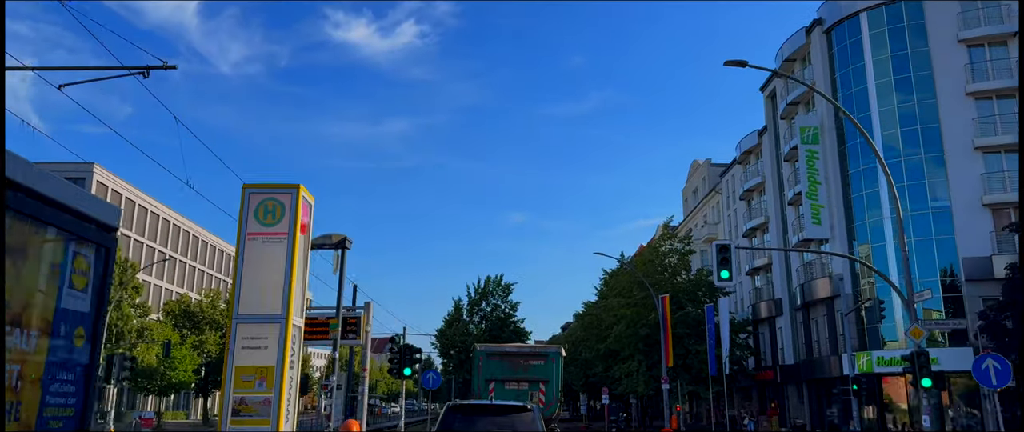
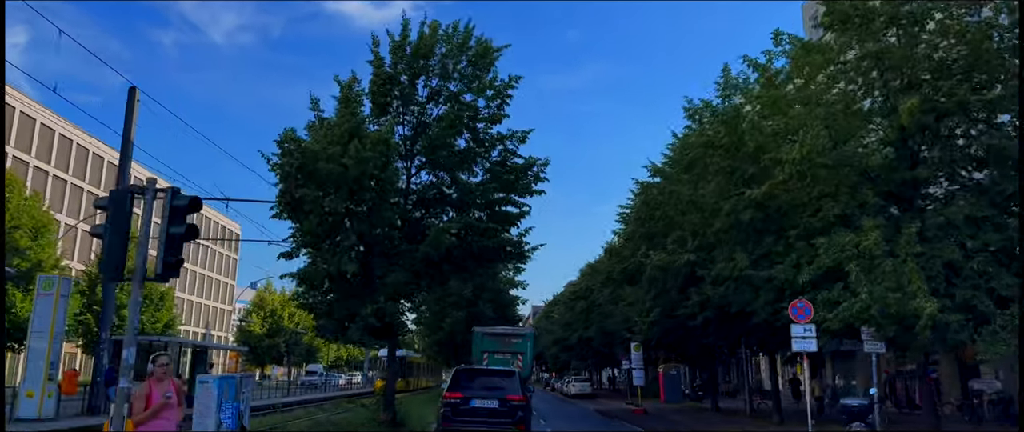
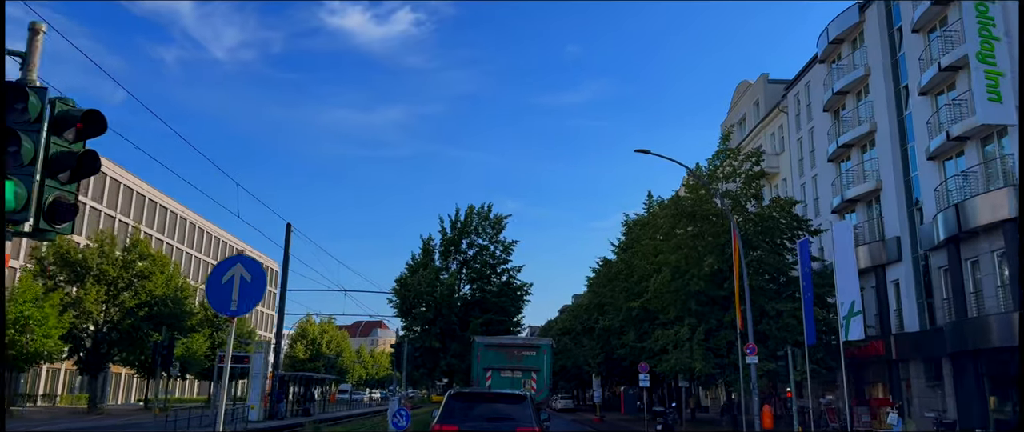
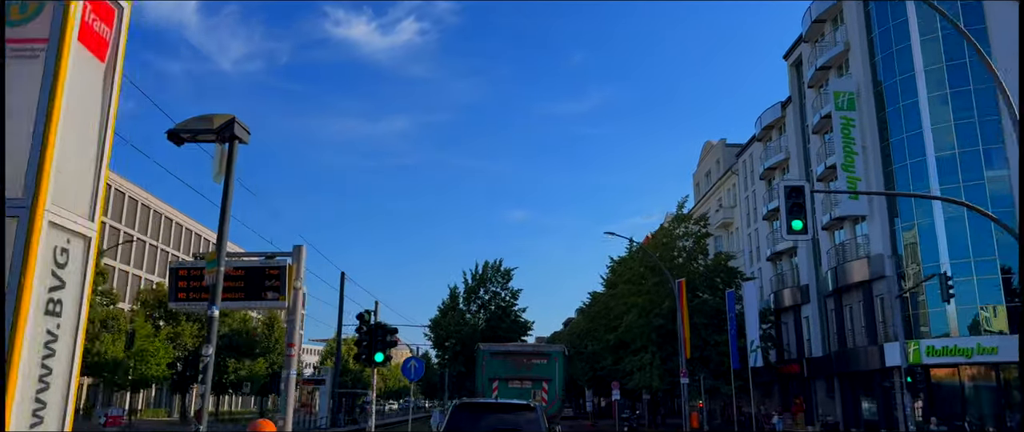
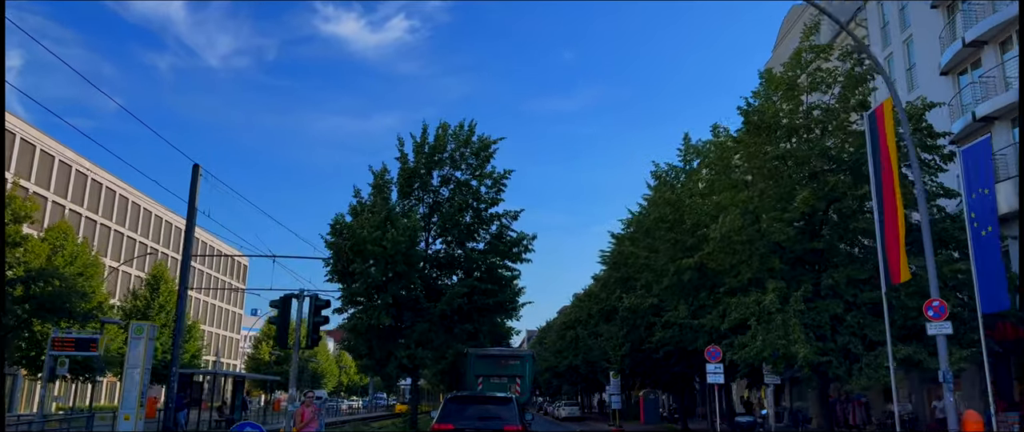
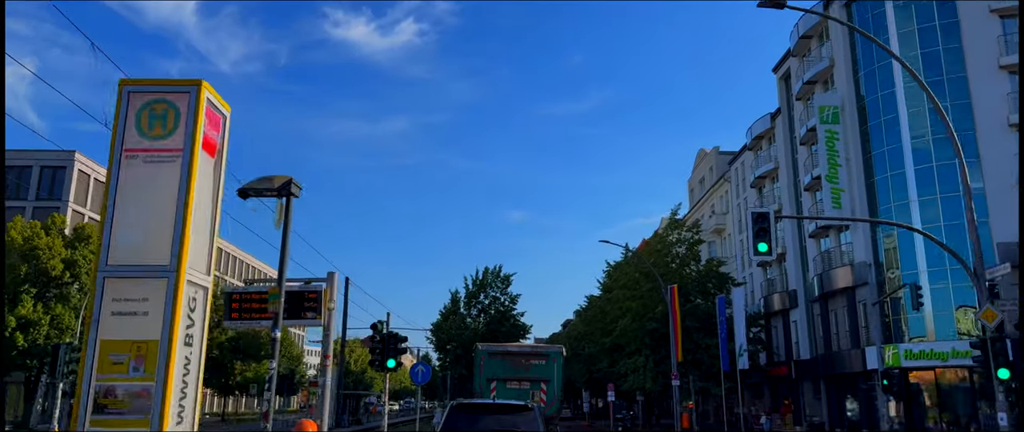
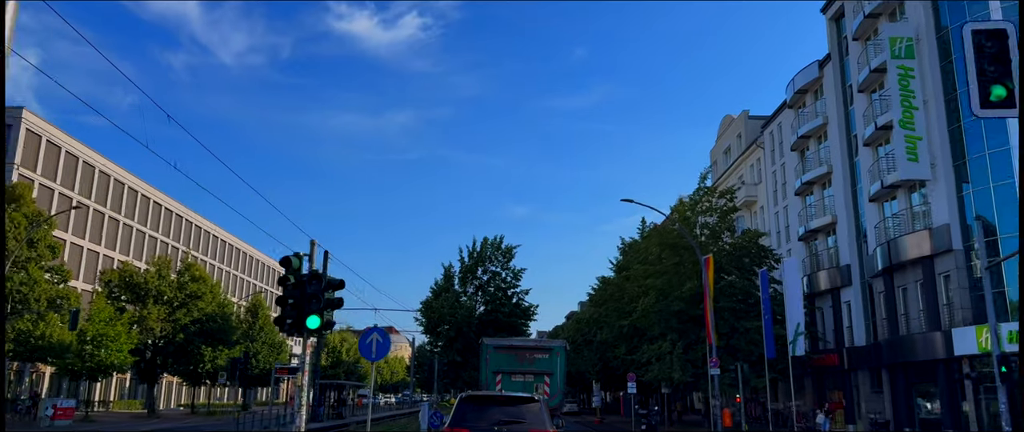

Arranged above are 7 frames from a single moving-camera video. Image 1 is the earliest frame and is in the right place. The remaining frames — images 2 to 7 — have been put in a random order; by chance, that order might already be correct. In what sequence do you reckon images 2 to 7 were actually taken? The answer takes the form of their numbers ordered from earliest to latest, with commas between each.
6, 4, 7, 3, 5, 2
